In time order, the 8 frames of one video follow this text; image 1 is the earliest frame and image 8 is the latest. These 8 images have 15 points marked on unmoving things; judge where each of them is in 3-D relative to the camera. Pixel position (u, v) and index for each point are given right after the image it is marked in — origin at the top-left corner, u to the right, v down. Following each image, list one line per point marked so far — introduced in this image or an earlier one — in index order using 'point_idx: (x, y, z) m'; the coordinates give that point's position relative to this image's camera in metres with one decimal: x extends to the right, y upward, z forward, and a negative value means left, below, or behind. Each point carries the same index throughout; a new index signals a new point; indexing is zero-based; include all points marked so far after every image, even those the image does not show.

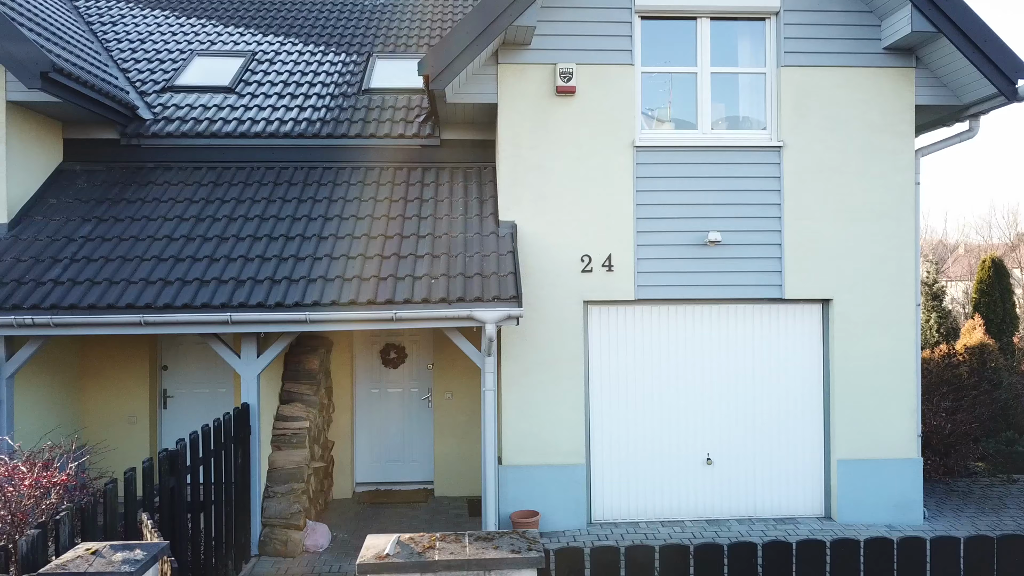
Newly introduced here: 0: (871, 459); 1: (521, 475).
0: (+3.4, -1.6, +7.7) m
1: (+0.1, -1.7, +7.5) m
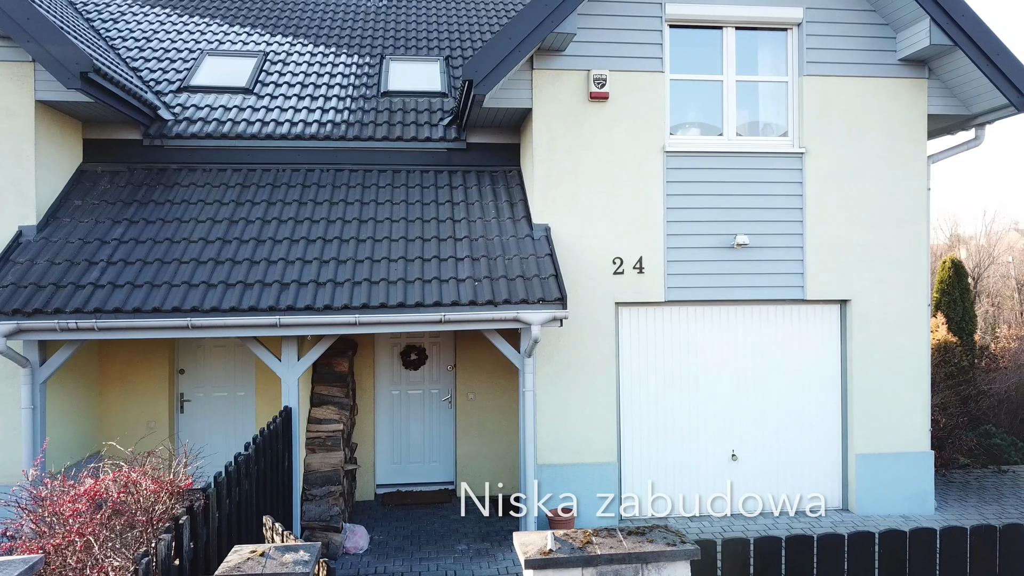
0: (+3.7, -1.6, +8.1) m
1: (+0.4, -1.7, +7.6) m
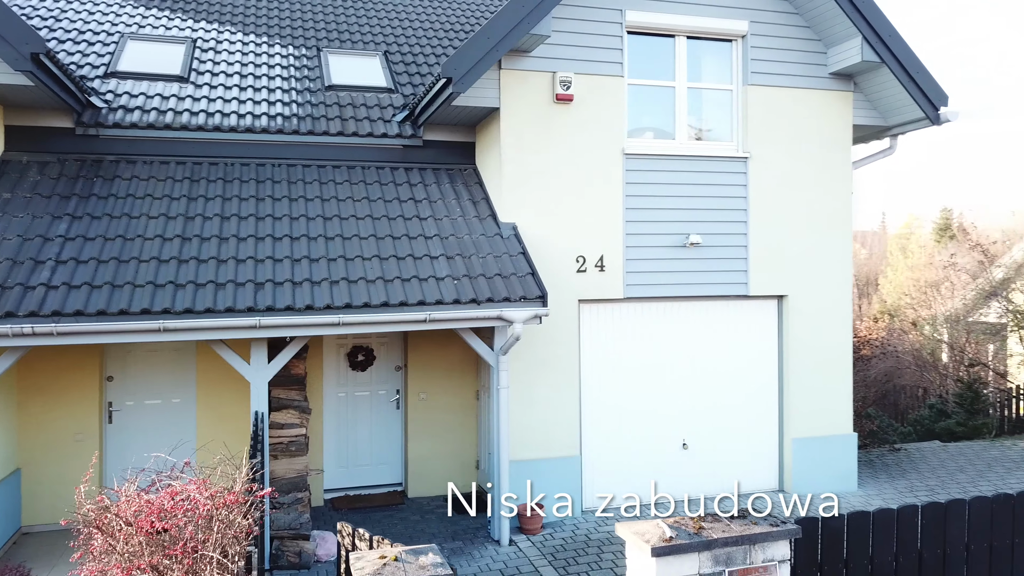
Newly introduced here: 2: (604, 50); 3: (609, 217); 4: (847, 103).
0: (+3.3, -1.6, +8.7) m
1: (+0.1, -1.7, +7.7) m
2: (+0.9, +2.3, +8.0) m
3: (+1.0, +0.7, +8.0) m
4: (+3.6, +2.0, +8.8) m
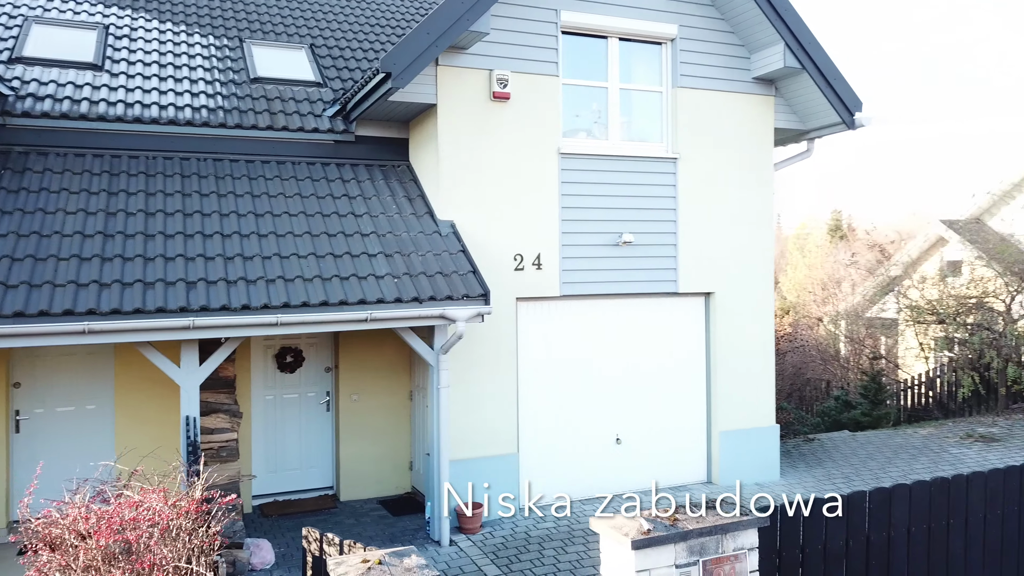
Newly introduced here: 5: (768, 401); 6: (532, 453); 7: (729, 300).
0: (+2.6, -1.6, +9.0) m
1: (-0.5, -1.7, +7.6) m
2: (+0.3, +2.4, +8.0) m
3: (+0.3, +0.7, +8.0) m
4: (+2.9, +2.0, +9.1) m
5: (+2.9, -1.3, +9.2) m
6: (+0.2, -1.6, +8.1) m
7: (+2.4, -0.1, +9.0) m
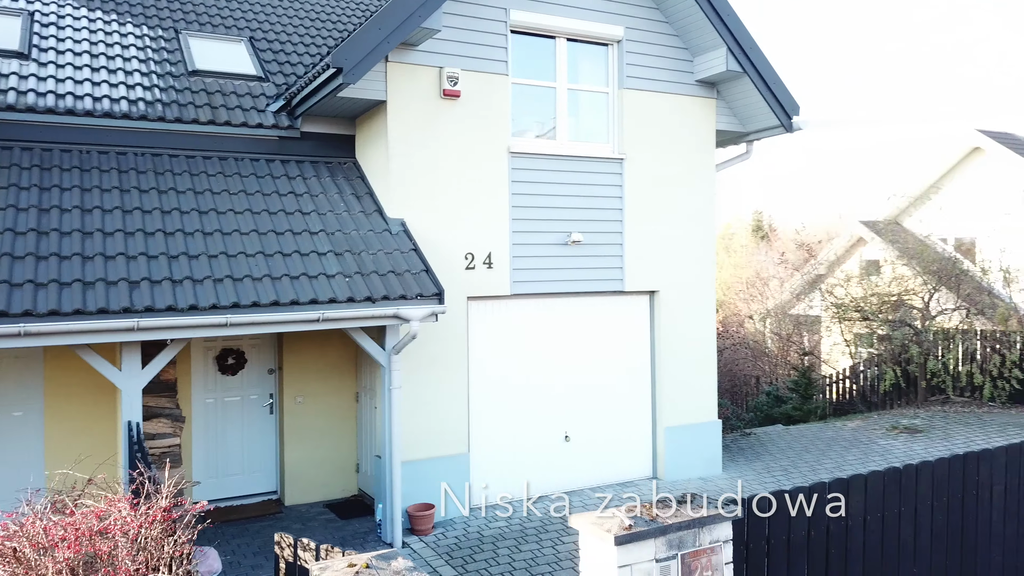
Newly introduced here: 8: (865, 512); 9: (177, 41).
0: (+2.0, -1.5, +9.2) m
1: (-0.9, -1.7, +7.6) m
2: (-0.2, +2.4, +8.0) m
3: (-0.2, +0.7, +8.0) m
4: (+2.3, +2.0, +9.3) m
5: (+2.3, -1.3, +9.4) m
6: (-0.3, -1.6, +8.1) m
7: (+1.8, -0.1, +9.1) m
8: (+1.9, -1.2, +4.4) m
9: (-3.7, +2.7, +9.0) m
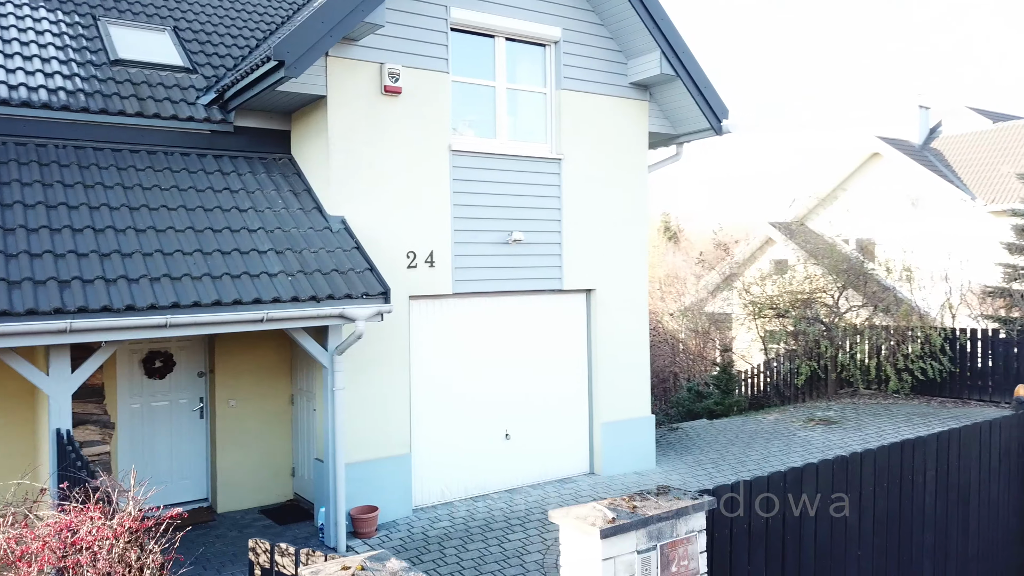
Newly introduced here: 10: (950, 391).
0: (+1.3, -1.5, +9.4) m
1: (-1.4, -1.7, +7.4) m
2: (-0.8, +2.4, +7.9) m
3: (-0.7, +0.7, +8.0) m
4: (+1.5, +2.1, +9.5) m
5: (+1.6, -1.2, +9.6) m
6: (-0.9, -1.6, +8.1) m
7: (+1.1, -0.1, +9.3) m
8: (+1.7, -1.2, +4.6) m
9: (-4.3, +2.7, +8.5) m
10: (+8.1, -1.9, +15.0) m
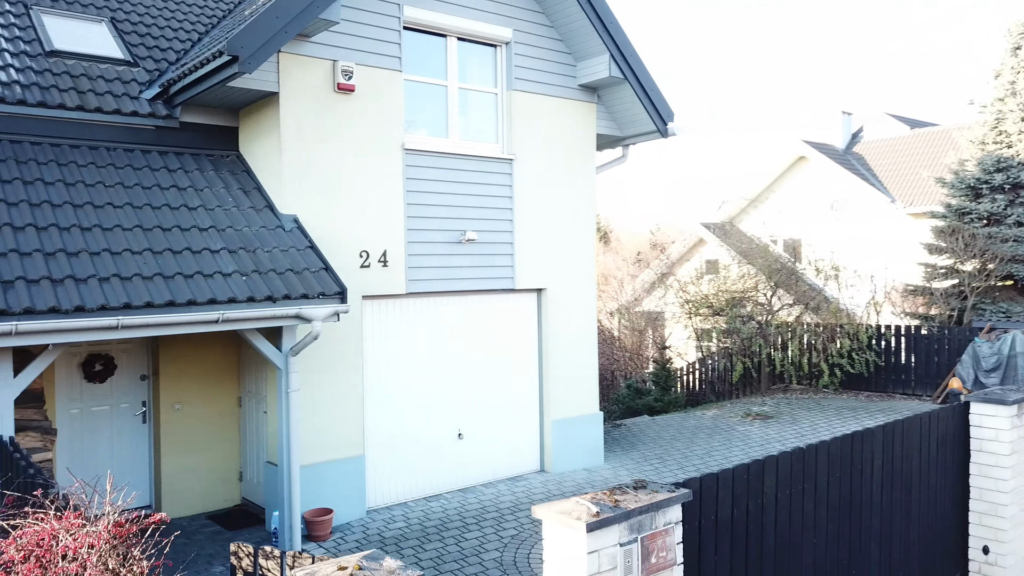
0: (+0.7, -1.5, +9.5) m
1: (-1.8, -1.7, +7.3) m
2: (-1.2, +2.4, +7.9) m
3: (-1.2, +0.7, +7.9) m
4: (+0.9, +2.1, +9.6) m
5: (+1.0, -1.2, +9.7) m
6: (-1.3, -1.6, +8.0) m
7: (+0.5, -0.1, +9.4) m
8: (+1.6, -1.2, +4.8) m
9: (-4.8, +2.7, +8.2) m
10: (+7.0, -1.9, +15.6) m
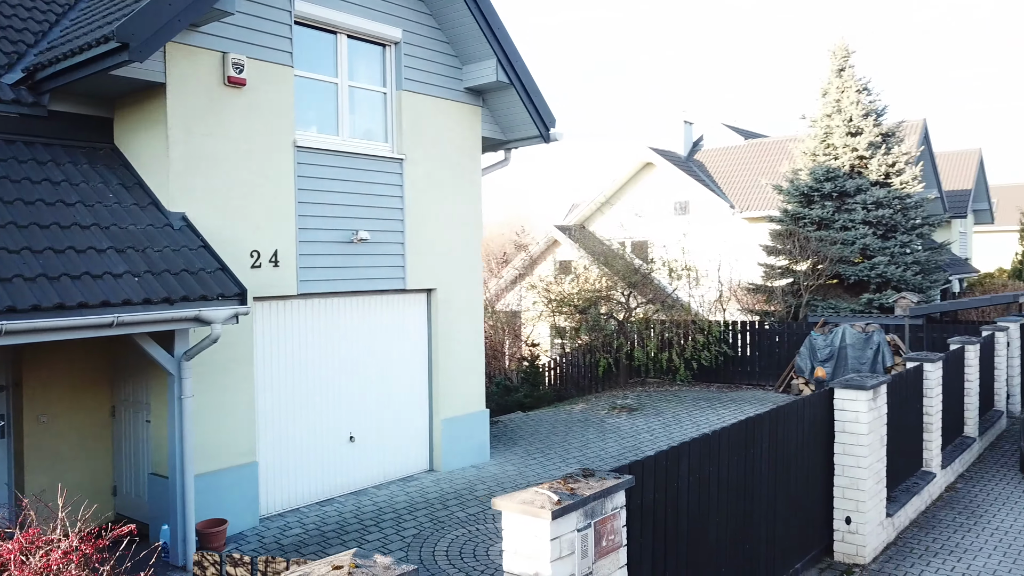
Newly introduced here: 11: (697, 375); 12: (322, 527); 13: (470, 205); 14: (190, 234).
0: (-0.6, -1.5, +9.6) m
1: (-2.7, -1.7, +7.0) m
2: (-2.2, +2.4, +7.7) m
3: (-2.2, +0.7, +7.7) m
4: (-0.4, +2.1, +9.8) m
5: (-0.4, -1.2, +9.9) m
6: (-2.3, -1.6, +7.8) m
7: (-0.8, -0.1, +9.5) m
8: (+1.1, -1.2, +5.2) m
9: (-5.8, +2.7, +7.2) m
10: (+4.4, -1.8, +16.8) m
11: (+3.9, -1.8, +17.1) m
12: (-1.7, -2.2, +7.5) m
13: (-0.5, +1.0, +9.8) m
14: (-2.7, +0.5, +6.8) m
